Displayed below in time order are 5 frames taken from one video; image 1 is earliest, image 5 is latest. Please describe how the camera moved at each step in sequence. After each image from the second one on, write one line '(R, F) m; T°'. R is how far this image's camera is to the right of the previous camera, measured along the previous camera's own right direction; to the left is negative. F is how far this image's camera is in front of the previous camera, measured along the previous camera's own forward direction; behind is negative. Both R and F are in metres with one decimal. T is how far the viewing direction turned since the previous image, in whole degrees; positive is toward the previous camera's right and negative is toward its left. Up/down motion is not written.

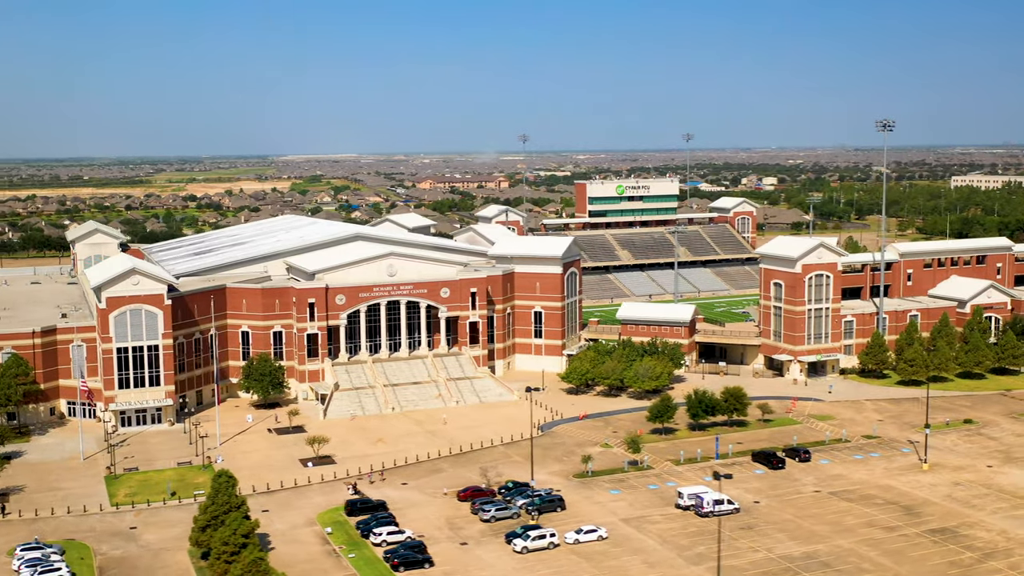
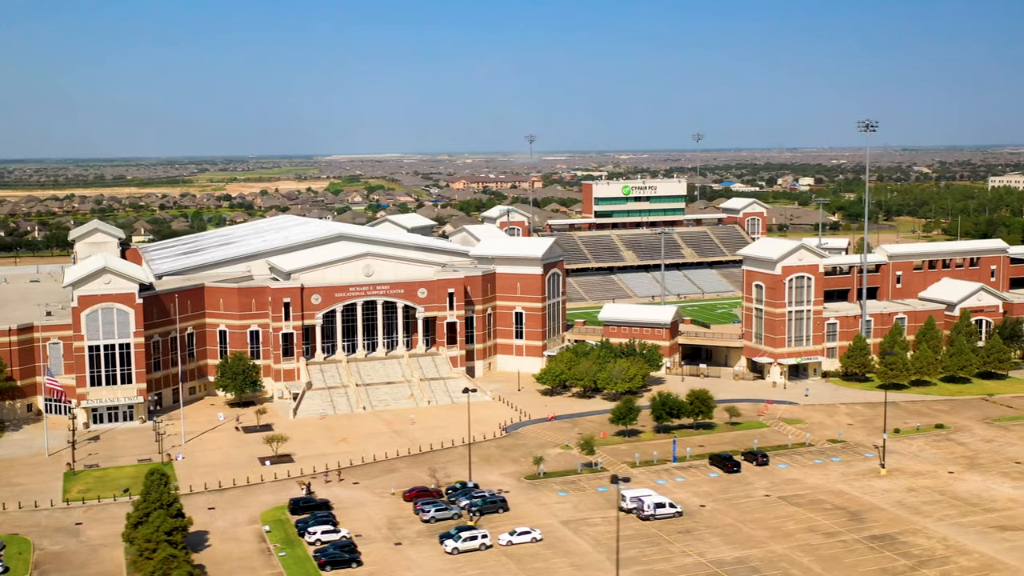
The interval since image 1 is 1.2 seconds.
(+5.4, +0.1) m; -2°
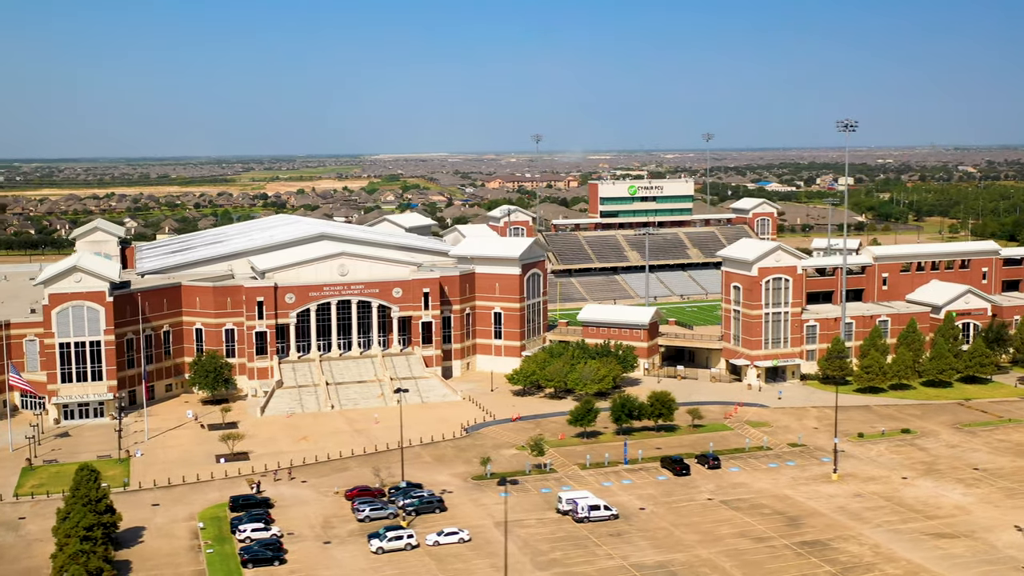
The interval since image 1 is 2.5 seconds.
(+5.8, +0.1) m; -2°
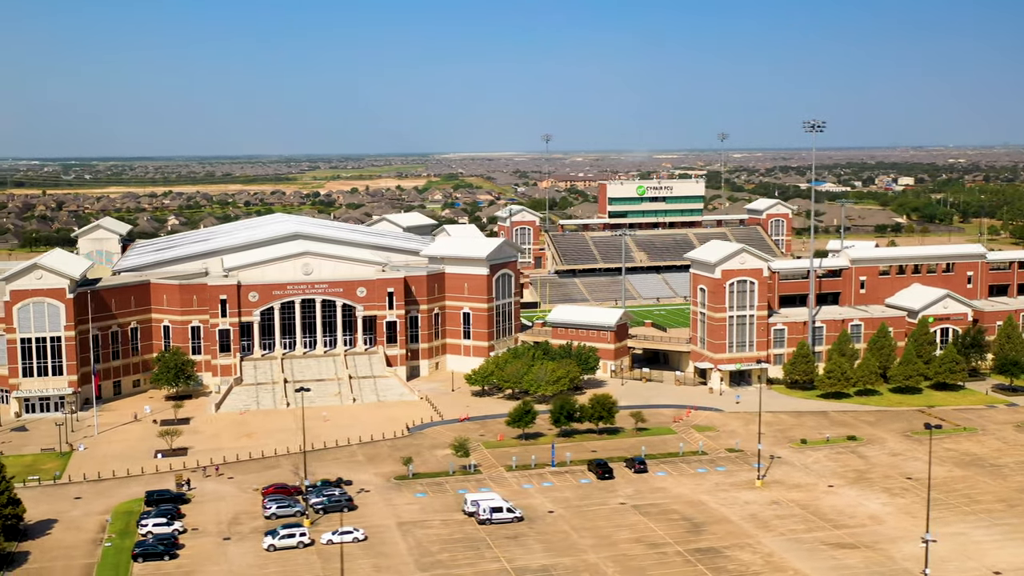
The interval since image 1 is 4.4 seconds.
(+8.5, +0.3) m; -3°
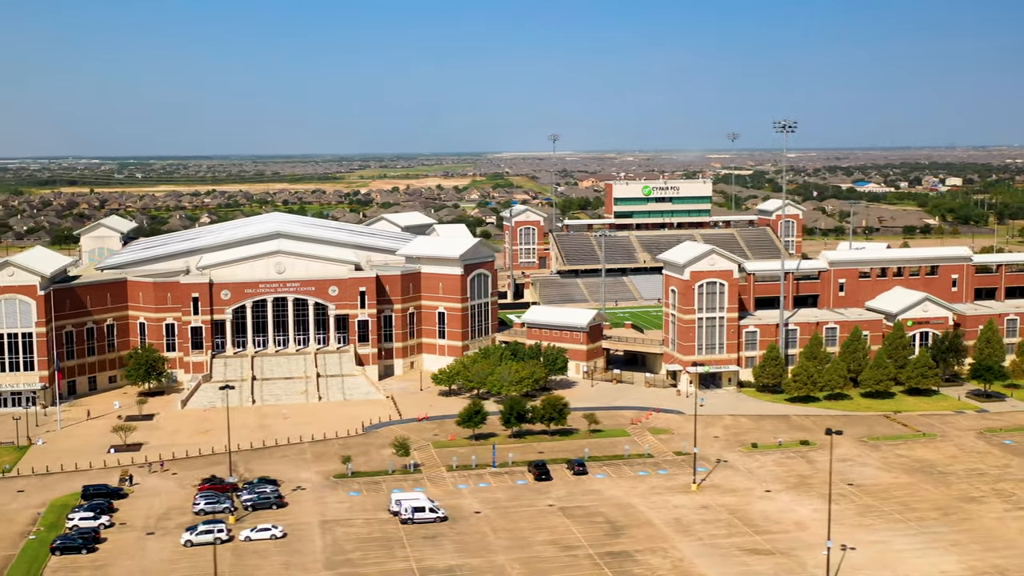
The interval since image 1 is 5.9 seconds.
(+6.8, +0.1) m; -3°
